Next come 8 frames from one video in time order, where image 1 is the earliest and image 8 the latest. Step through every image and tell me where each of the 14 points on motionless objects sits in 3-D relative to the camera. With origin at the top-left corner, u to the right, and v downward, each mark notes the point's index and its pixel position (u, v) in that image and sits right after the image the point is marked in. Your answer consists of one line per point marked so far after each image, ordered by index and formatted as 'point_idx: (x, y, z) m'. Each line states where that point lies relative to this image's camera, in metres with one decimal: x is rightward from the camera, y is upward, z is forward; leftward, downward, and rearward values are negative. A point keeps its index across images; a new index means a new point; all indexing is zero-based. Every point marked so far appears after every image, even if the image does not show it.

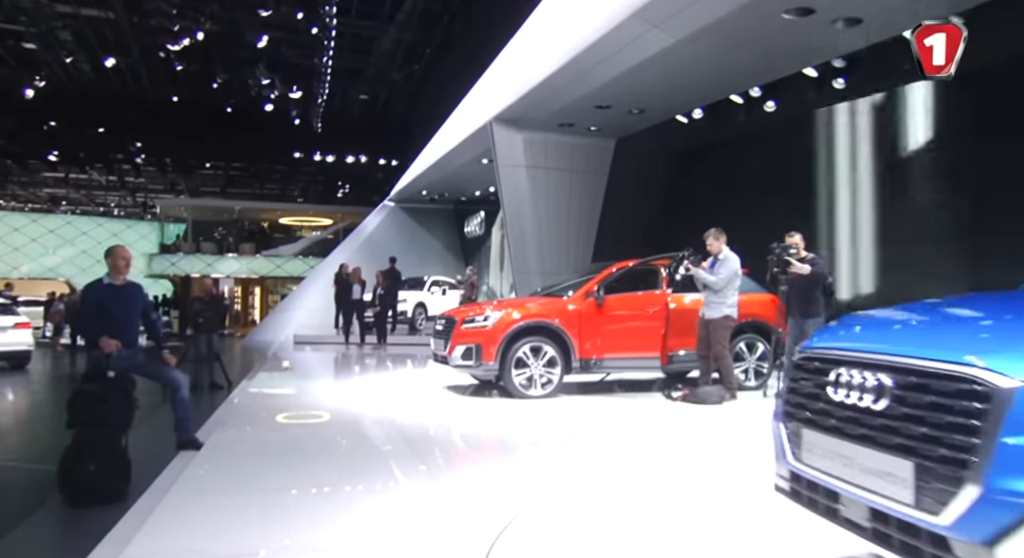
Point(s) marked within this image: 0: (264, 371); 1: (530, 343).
0: (-5.2, -1.9, +13.3) m
1: (+0.2, -0.7, +6.4) m
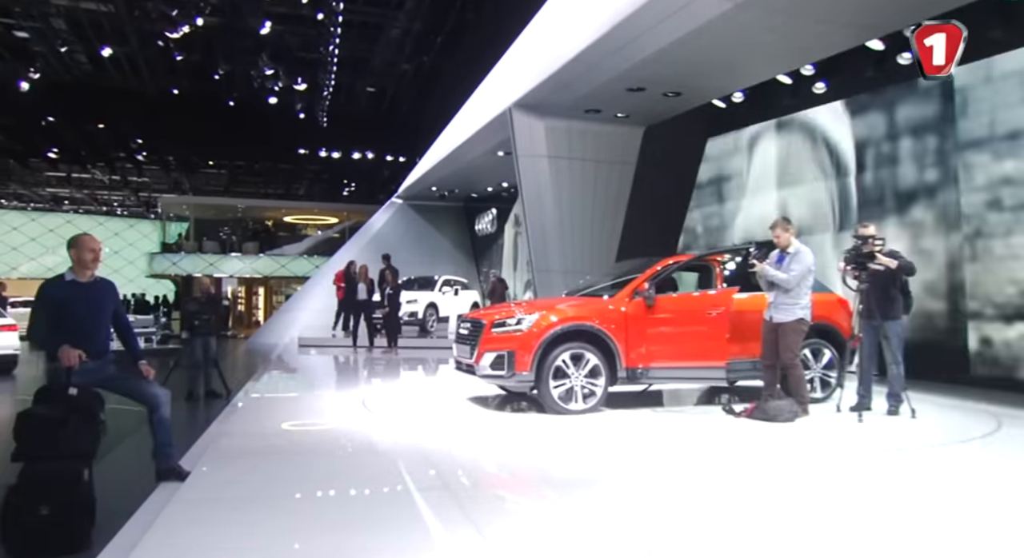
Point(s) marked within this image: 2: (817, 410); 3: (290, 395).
0: (-4.8, -1.9, +12.5) m
1: (+0.5, -0.6, +5.5) m
2: (+2.9, -1.3, +6.0) m
3: (-3.4, -1.8, +9.8) m
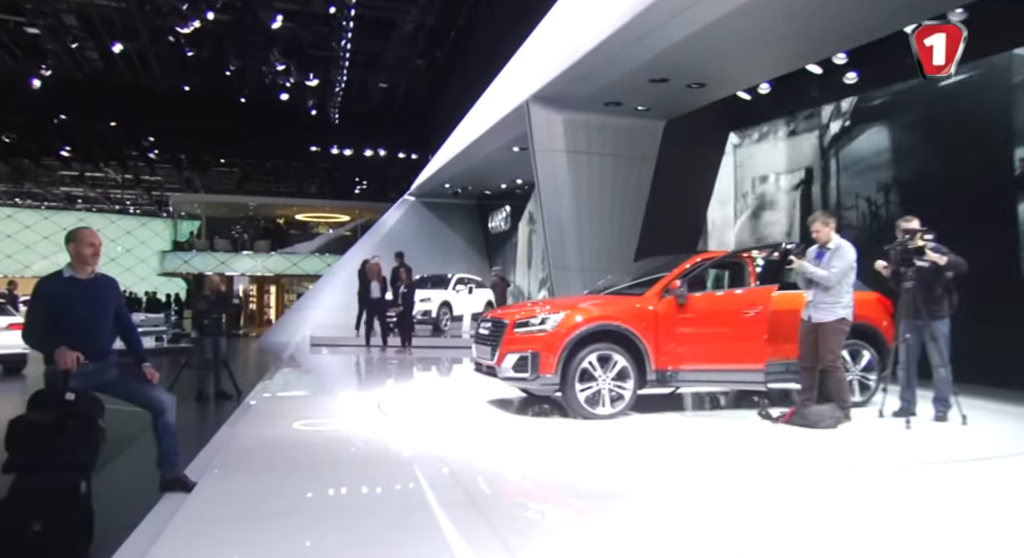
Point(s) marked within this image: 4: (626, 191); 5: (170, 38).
0: (-4.5, -1.9, +12.3) m
1: (+0.7, -0.6, +5.2) m
2: (+3.1, -1.2, +5.6) m
3: (-3.1, -1.7, +9.5) m
4: (+2.1, +1.7, +11.6) m
5: (-7.5, +5.3, +13.8) m
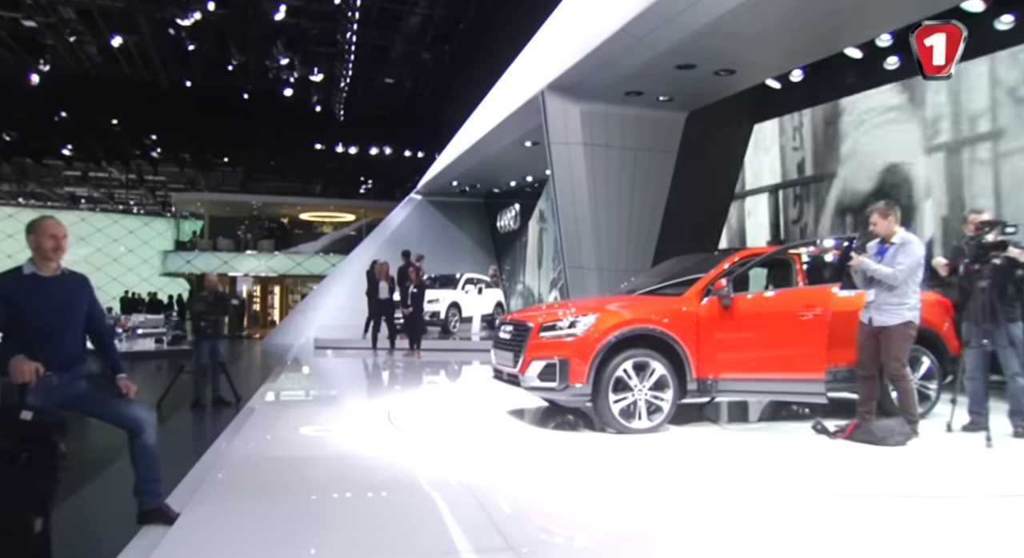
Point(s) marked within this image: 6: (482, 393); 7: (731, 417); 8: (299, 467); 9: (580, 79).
0: (-4.3, -1.9, +11.8) m
1: (+0.9, -0.6, +4.7) m
2: (+3.3, -1.2, +5.1) m
3: (-2.9, -1.7, +9.0) m
4: (+2.4, +1.7, +11.0) m
5: (-7.3, +5.3, +13.4) m
6: (-0.4, -1.4, +7.4) m
7: (+2.0, -1.3, +5.8) m
8: (-1.5, -1.4, +4.5) m
9: (+1.0, +3.0, +9.5) m
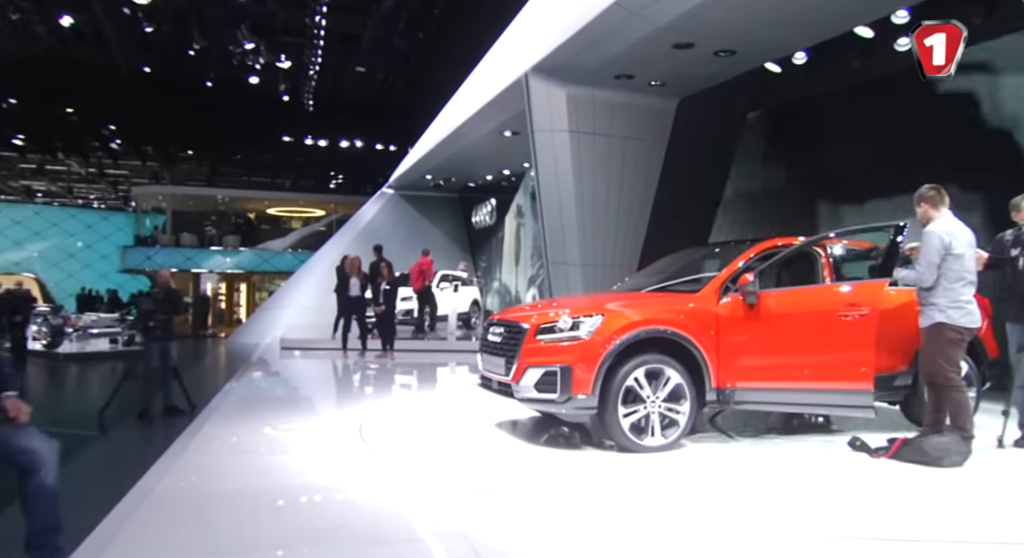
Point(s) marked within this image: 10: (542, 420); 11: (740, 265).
0: (-4.6, -1.8, +11.0) m
1: (+0.8, -0.6, +4.0) m
2: (+3.2, -1.2, +4.6) m
3: (-3.1, -1.7, +8.2) m
4: (+2.0, +1.7, +10.4) m
5: (-7.7, +5.4, +12.3) m
6: (-0.5, -1.3, +6.7) m
7: (+1.9, -1.2, +5.2) m
8: (-1.6, -1.3, +3.8) m
9: (+0.8, +3.1, +8.8) m
10: (+0.3, -1.3, +5.6) m
11: (+1.6, +0.1, +4.5) m
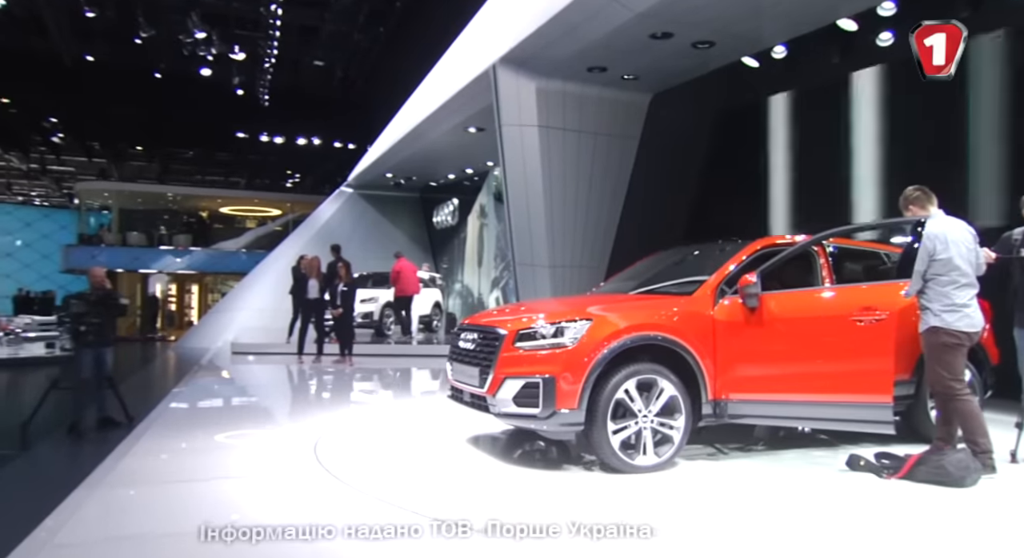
0: (-5.2, -1.8, +10.2) m
1: (+0.7, -0.6, +3.6) m
2: (+3.1, -1.2, +4.3) m
3: (-3.5, -1.7, +7.6) m
4: (+1.5, +1.7, +10.1) m
5: (-8.3, +5.4, +11.4) m
6: (-0.8, -1.3, +6.2) m
7: (+1.7, -1.2, +4.8) m
8: (-1.7, -1.3, +3.2) m
9: (+0.4, +3.1, +8.4) m
10: (0.0, -1.3, +5.1) m
11: (+1.5, +0.1, +4.1) m
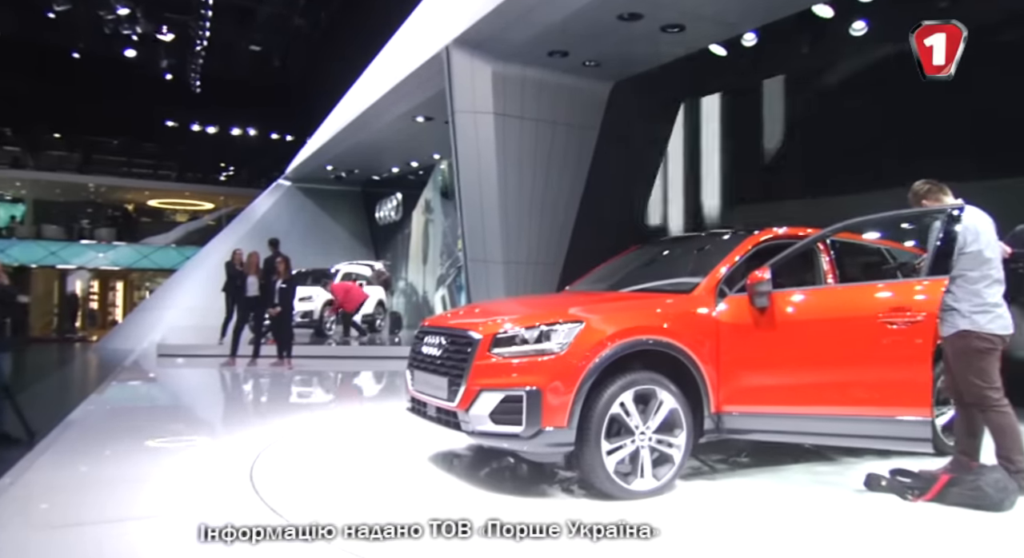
0: (-5.9, -1.8, +9.1) m
1: (+0.6, -0.5, +3.1) m
2: (+2.9, -1.2, +4.0) m
3: (-4.0, -1.6, +6.7) m
4: (+0.8, +1.7, +9.6) m
5: (-9.1, +5.5, +10.1) m
6: (-1.2, -1.3, +5.5) m
7: (+1.5, -1.2, +4.4) m
8: (-1.8, -1.3, +2.5) m
9: (-0.2, +3.1, +7.8) m
10: (-0.2, -1.2, +4.5) m
11: (+1.3, +0.1, +3.7) m
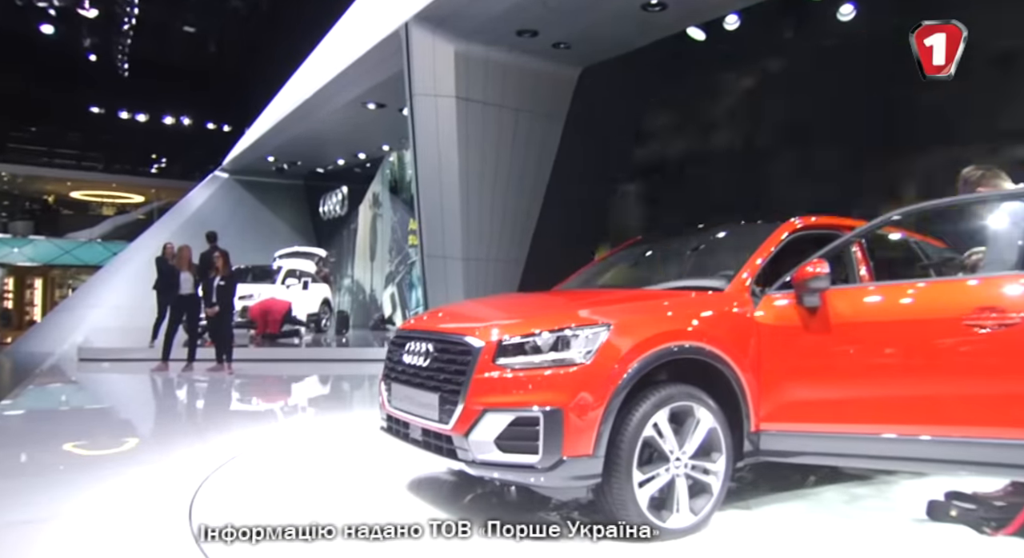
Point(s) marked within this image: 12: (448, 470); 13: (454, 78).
0: (-6.3, -1.7, +8.0) m
1: (+0.6, -0.5, +2.6) m
2: (+2.8, -1.1, +3.6) m
3: (-4.2, -1.6, +5.7) m
4: (+0.3, +1.8, +9.1) m
5: (-9.6, +5.5, +8.6) m
6: (-1.3, -1.2, +4.8) m
7: (+1.4, -1.2, +4.0) m
8: (-1.7, -1.3, +1.8) m
9: (-0.5, +3.2, +7.2) m
10: (-0.3, -1.2, +3.9) m
11: (+1.3, +0.2, +3.2) m
12: (-0.4, -1.2, +4.1) m
13: (-0.7, +2.6, +8.2) m
